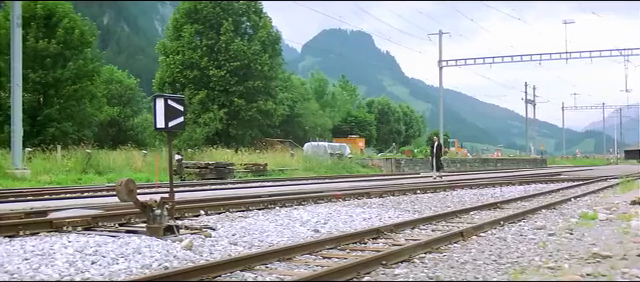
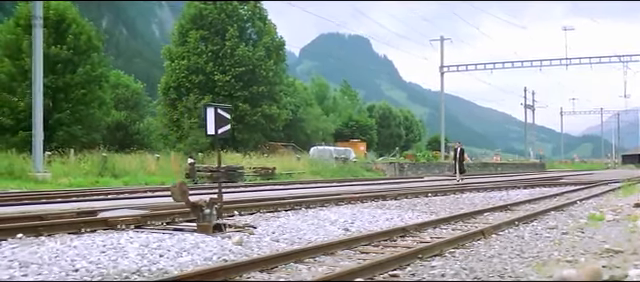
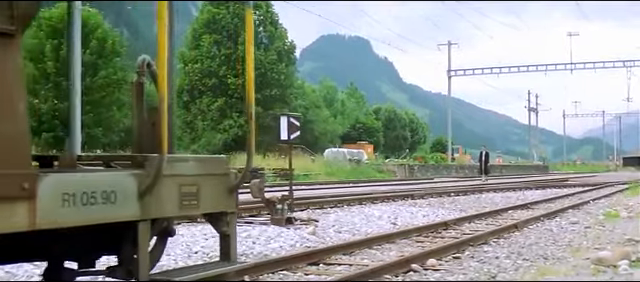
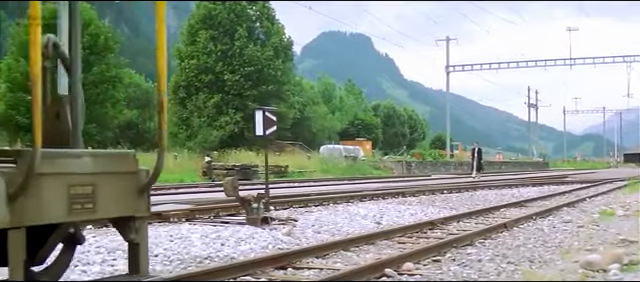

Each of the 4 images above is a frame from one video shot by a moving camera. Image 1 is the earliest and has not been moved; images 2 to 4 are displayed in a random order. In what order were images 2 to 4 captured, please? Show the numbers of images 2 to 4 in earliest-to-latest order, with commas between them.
2, 4, 3
